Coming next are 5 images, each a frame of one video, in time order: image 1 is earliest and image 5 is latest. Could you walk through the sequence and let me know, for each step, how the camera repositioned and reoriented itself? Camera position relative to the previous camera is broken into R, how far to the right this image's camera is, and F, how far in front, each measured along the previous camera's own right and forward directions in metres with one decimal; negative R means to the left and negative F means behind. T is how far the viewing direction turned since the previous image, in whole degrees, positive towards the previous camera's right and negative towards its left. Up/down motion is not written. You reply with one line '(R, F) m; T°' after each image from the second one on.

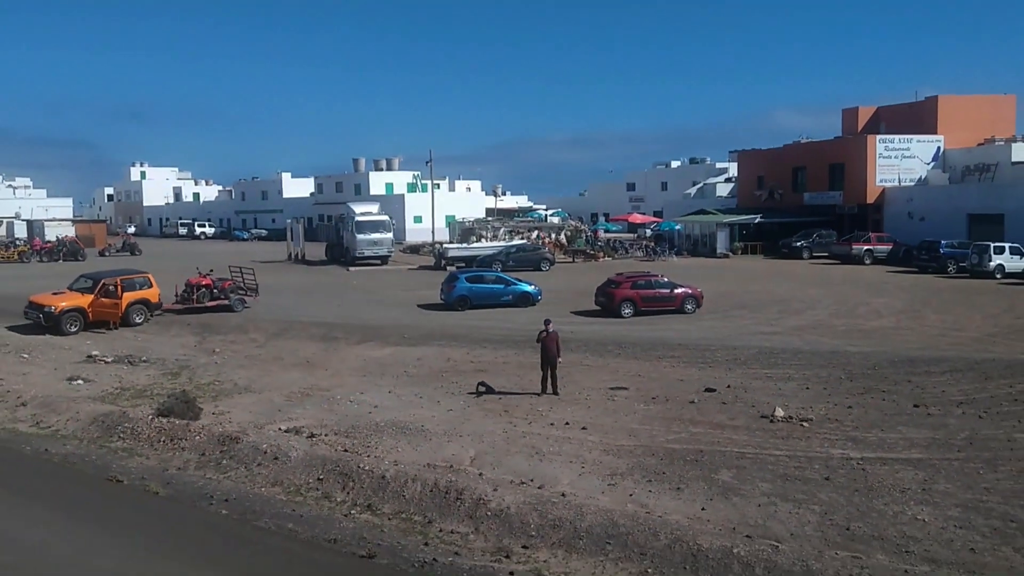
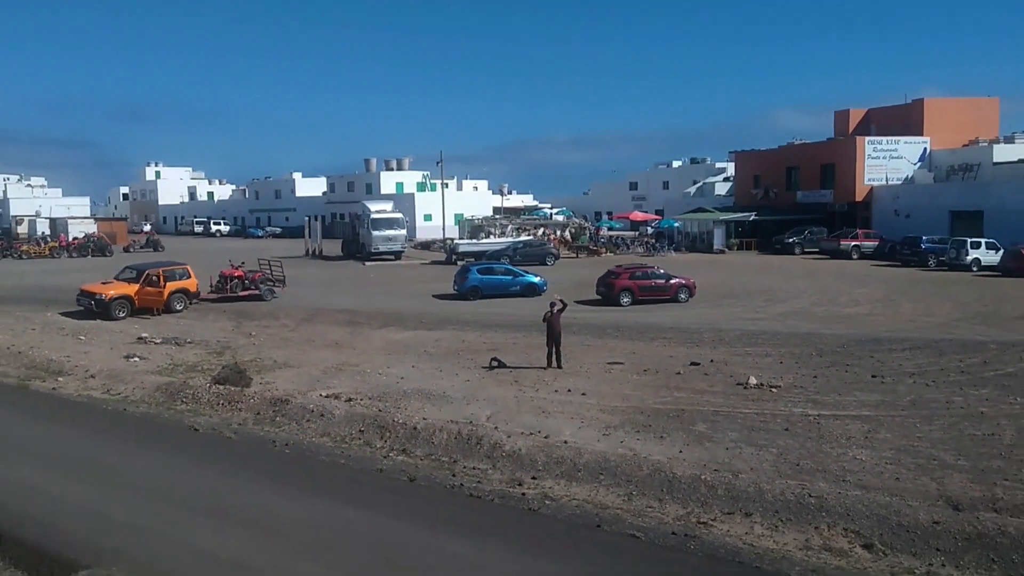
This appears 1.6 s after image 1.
(-0.1, -2.1) m; 0°
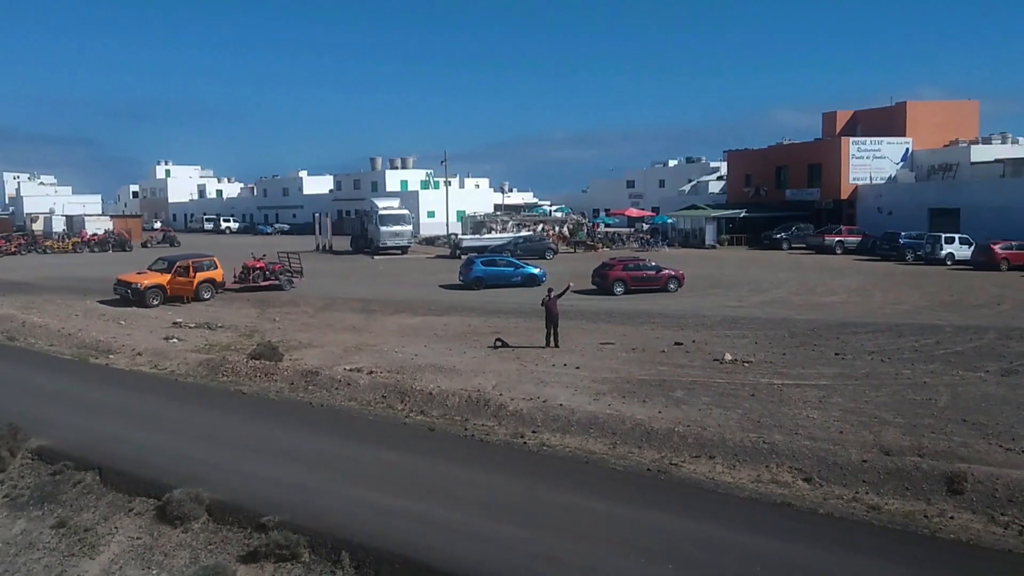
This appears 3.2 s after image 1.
(0.0, -2.1) m; 0°
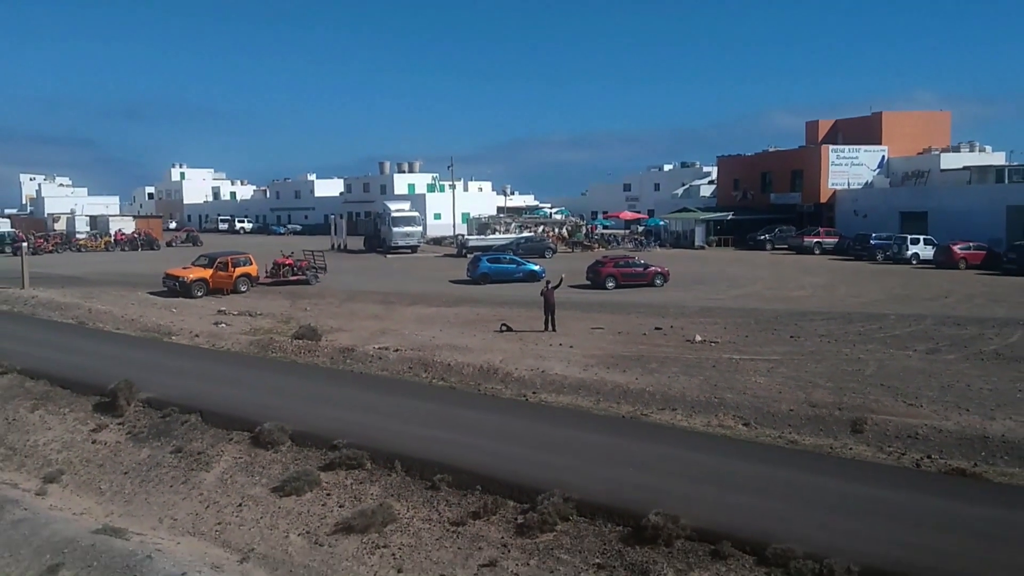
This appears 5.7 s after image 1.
(0.0, -3.3) m; 0°
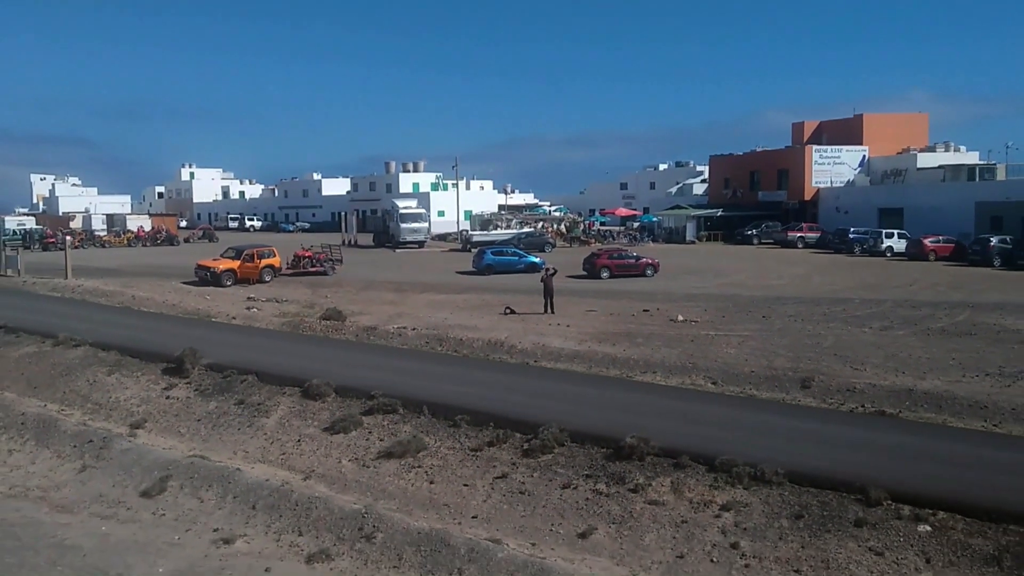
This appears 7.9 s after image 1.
(-0.1, -2.7) m; 0°
